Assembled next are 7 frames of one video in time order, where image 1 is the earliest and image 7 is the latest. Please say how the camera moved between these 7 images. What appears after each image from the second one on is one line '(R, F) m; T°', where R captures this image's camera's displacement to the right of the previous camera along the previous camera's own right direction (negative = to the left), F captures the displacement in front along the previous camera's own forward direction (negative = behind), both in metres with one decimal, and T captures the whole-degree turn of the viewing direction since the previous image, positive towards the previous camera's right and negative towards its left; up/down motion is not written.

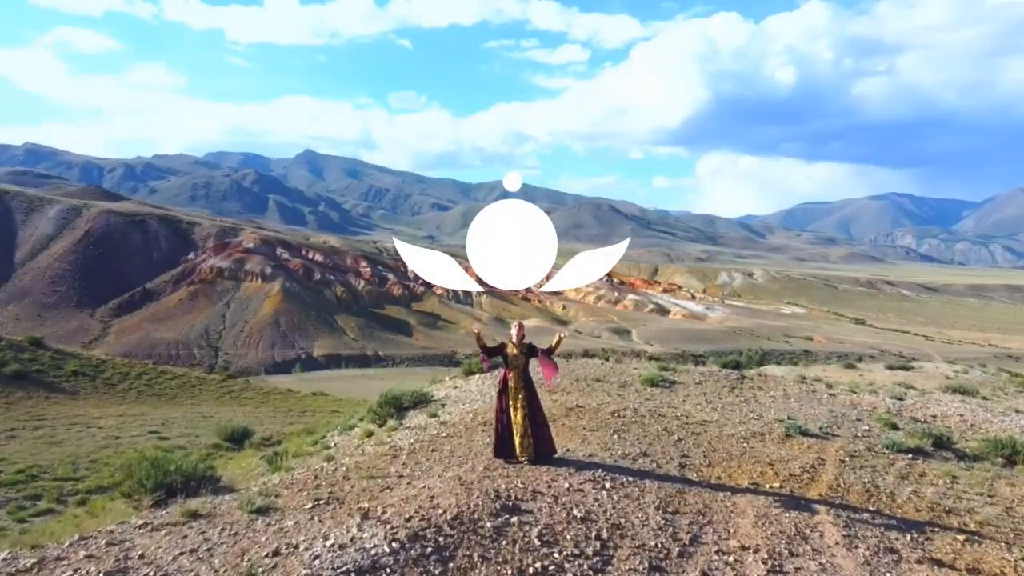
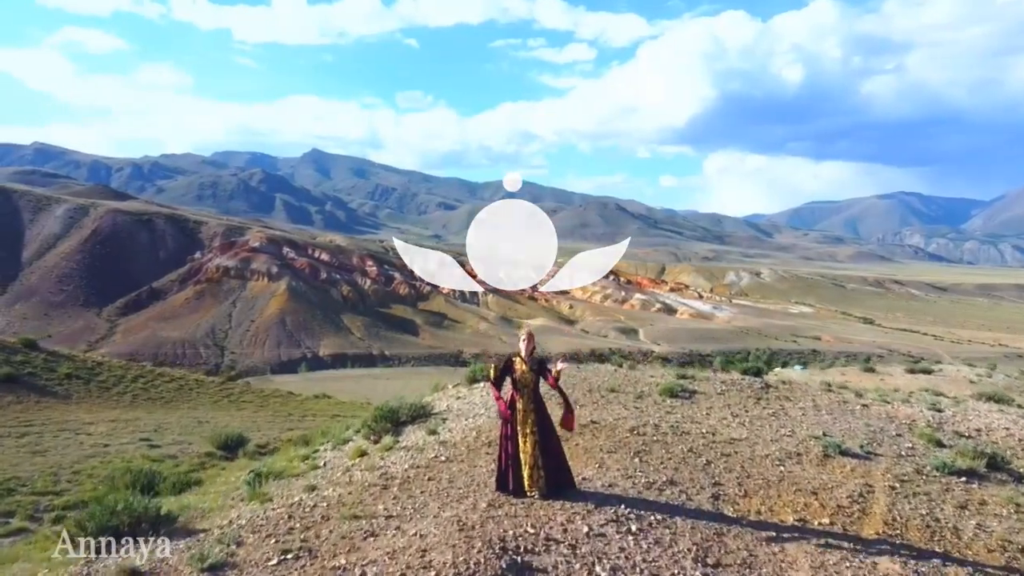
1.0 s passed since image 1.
(0.0, +0.3) m; 0°
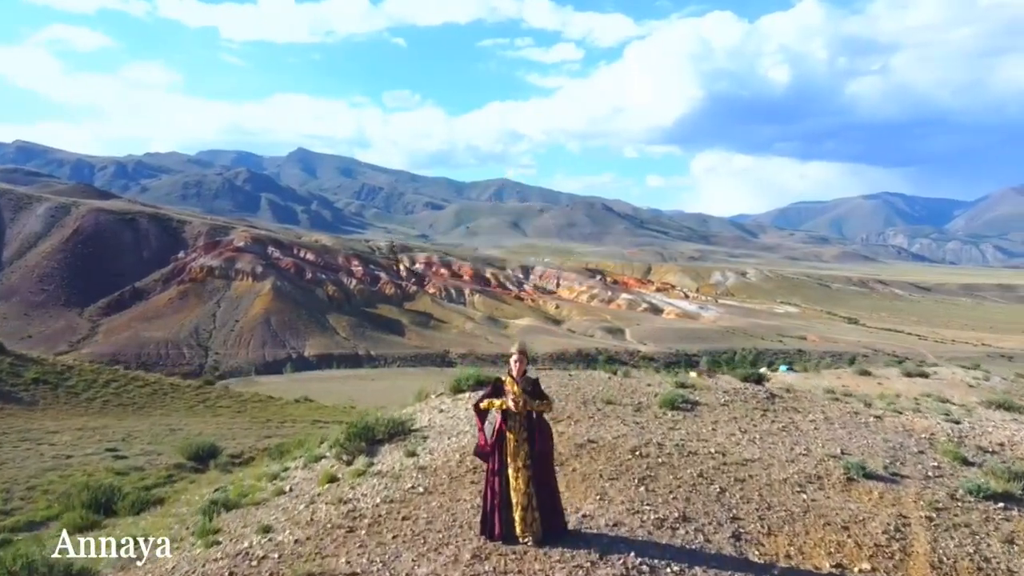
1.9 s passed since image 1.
(0.0, +0.3) m; +1°
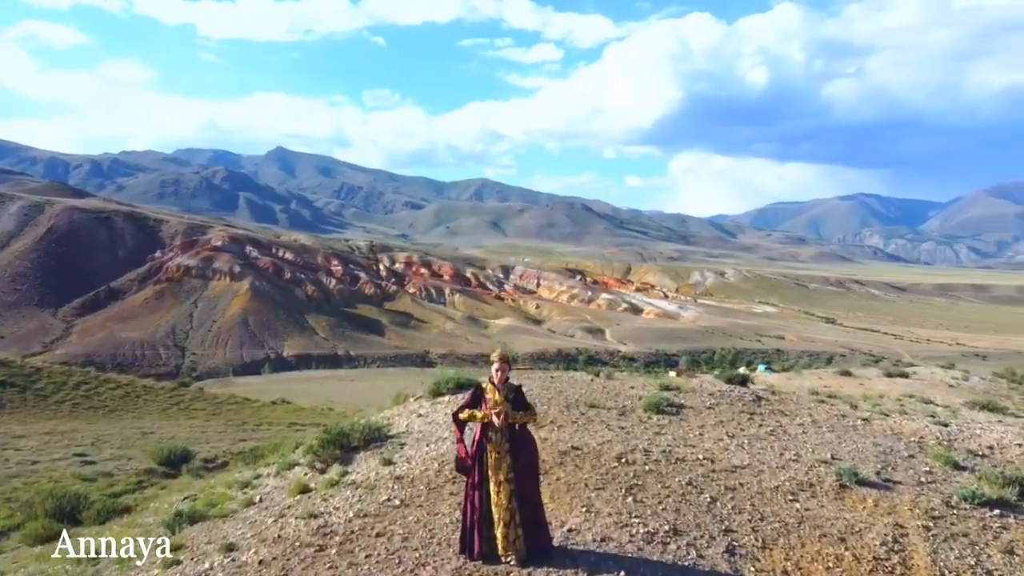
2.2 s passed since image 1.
(0.0, +0.1) m; +1°
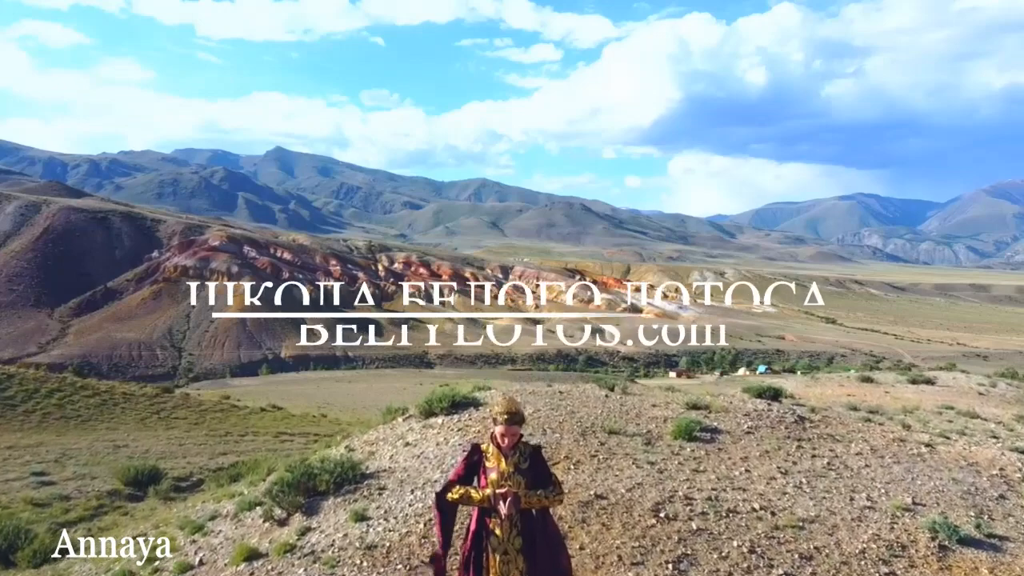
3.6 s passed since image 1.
(0.0, +0.6) m; 0°
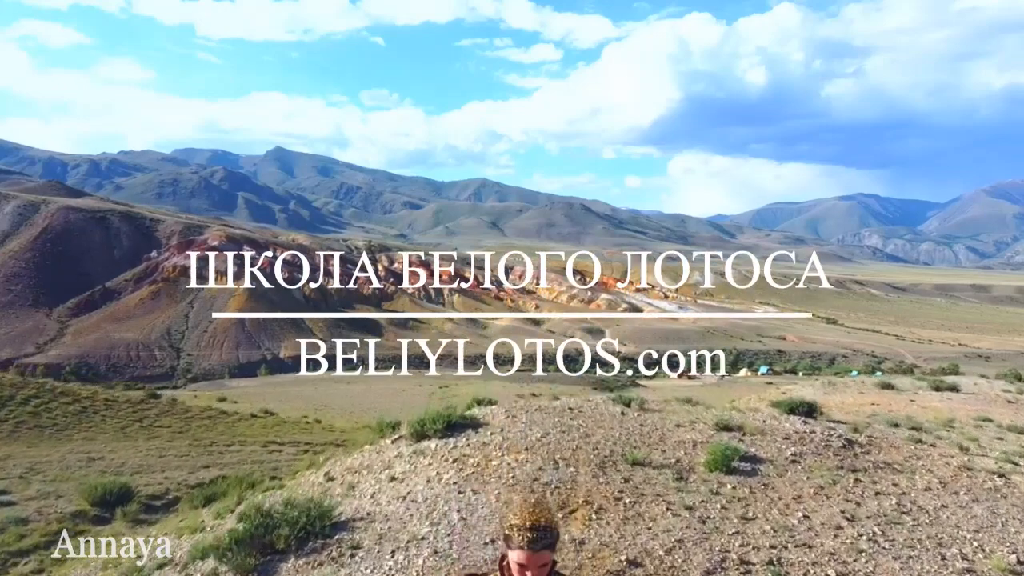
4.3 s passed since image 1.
(0.0, +0.4) m; 0°
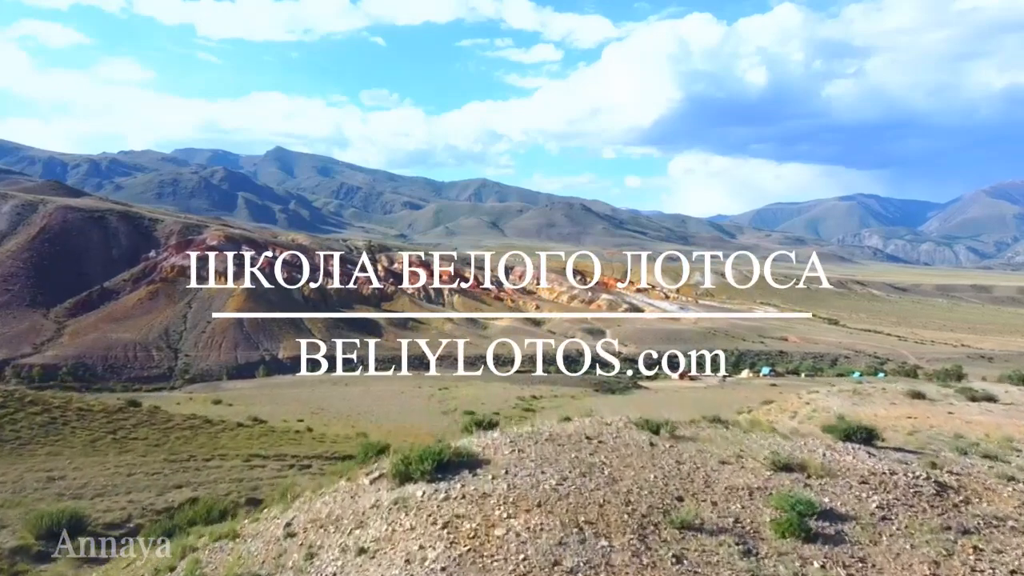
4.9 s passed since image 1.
(0.0, +0.6) m; 0°
